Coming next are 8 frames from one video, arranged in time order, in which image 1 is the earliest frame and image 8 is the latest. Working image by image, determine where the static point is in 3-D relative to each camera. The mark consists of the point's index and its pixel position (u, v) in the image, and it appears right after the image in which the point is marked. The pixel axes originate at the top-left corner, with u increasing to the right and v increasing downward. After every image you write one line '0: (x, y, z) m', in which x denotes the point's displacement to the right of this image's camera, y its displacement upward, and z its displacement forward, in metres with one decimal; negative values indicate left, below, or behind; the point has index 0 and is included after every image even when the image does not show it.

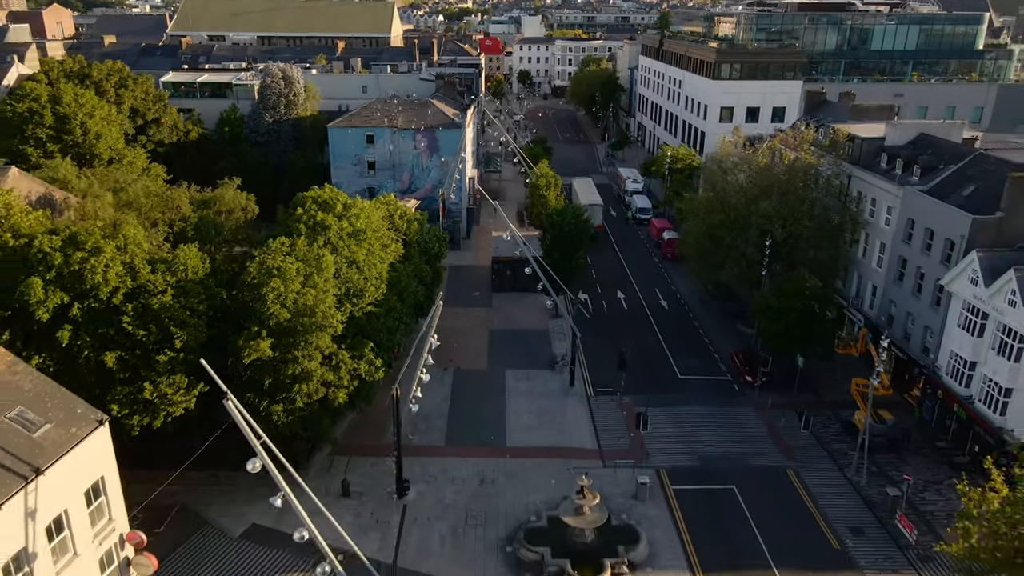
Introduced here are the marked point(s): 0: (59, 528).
0: (-11.2, -5.9, +19.7) m
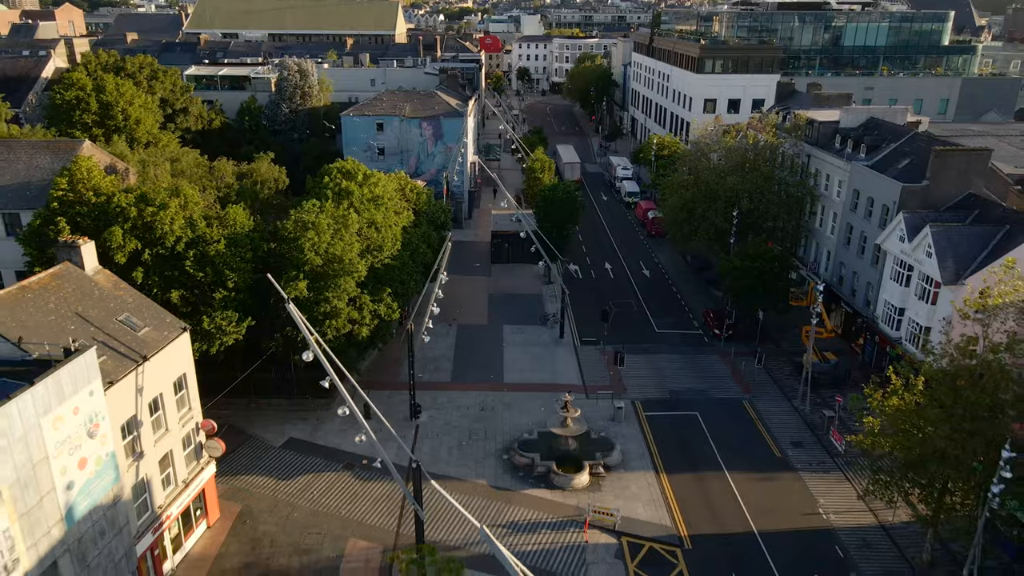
0: (-11.4, -3.8, +25.4) m
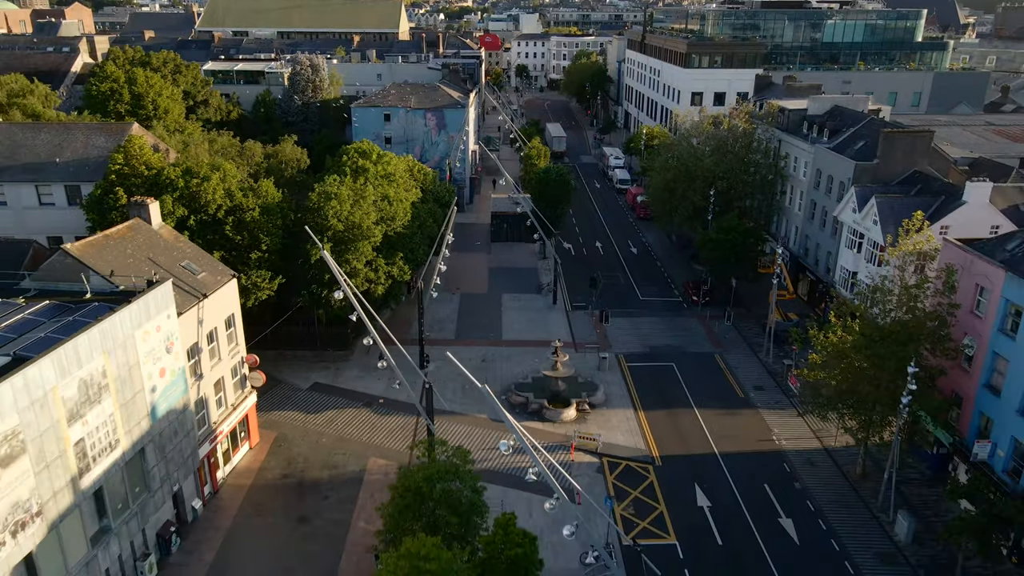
0: (-11.5, -1.9, +30.5) m
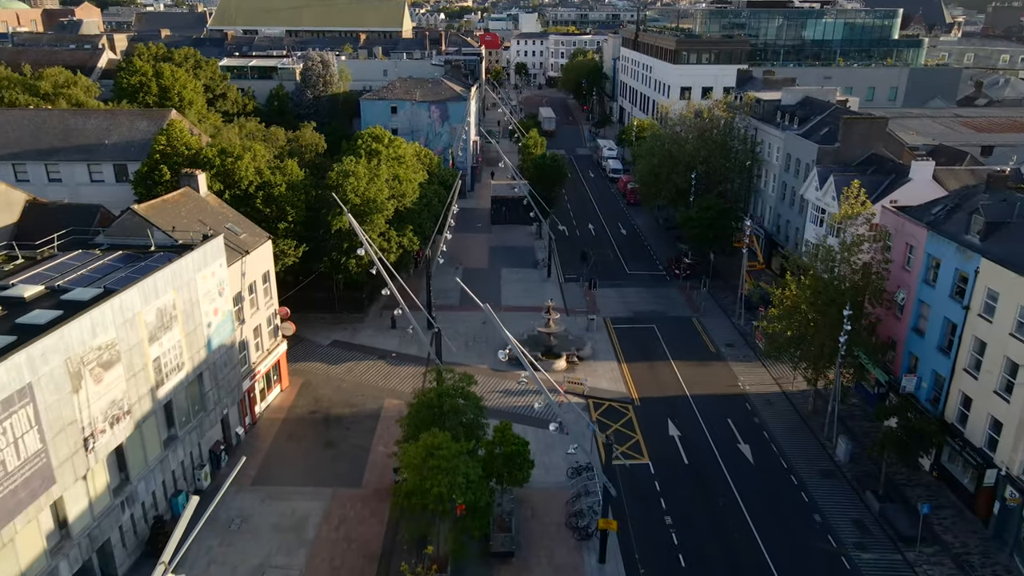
0: (-11.6, -0.1, +35.6) m
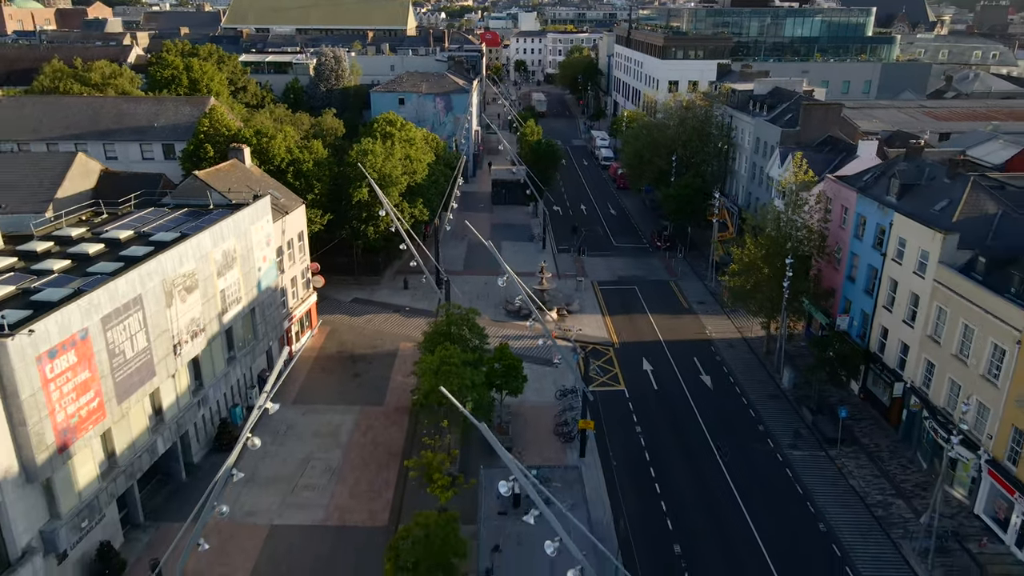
0: (-11.8, +2.3, +42.2) m
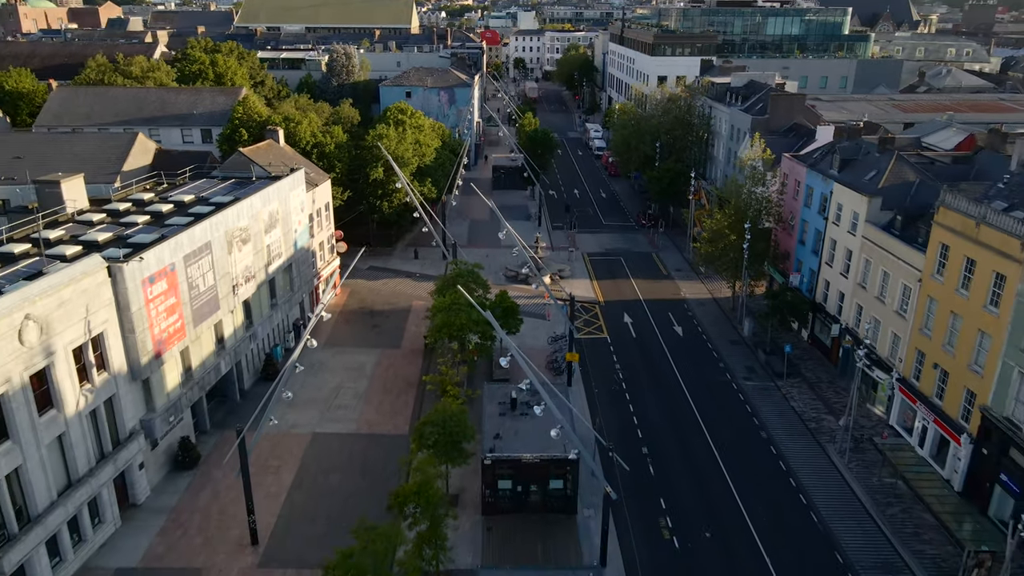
0: (-11.8, +4.5, +48.8) m
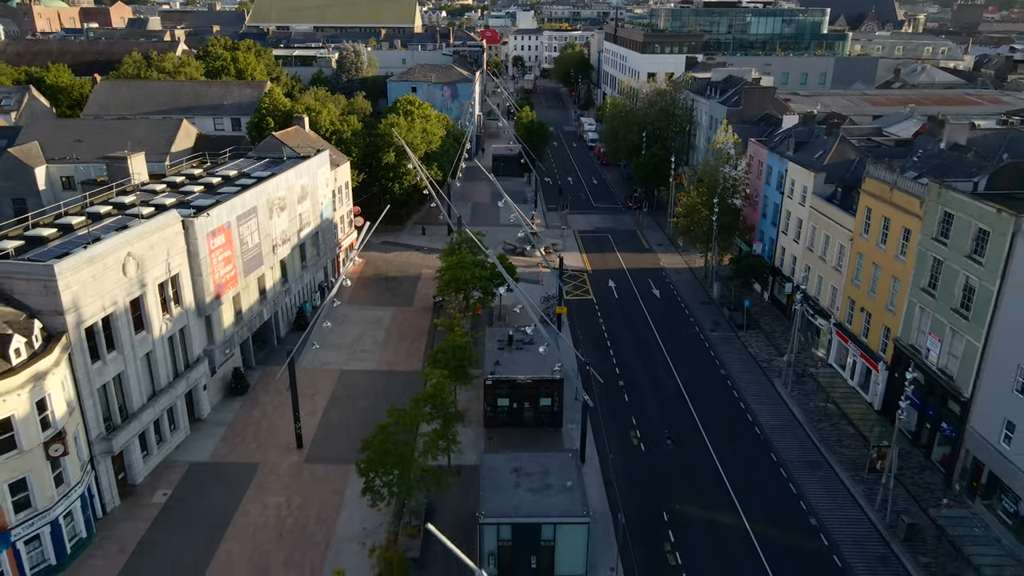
0: (-12.0, +6.8, +55.4) m
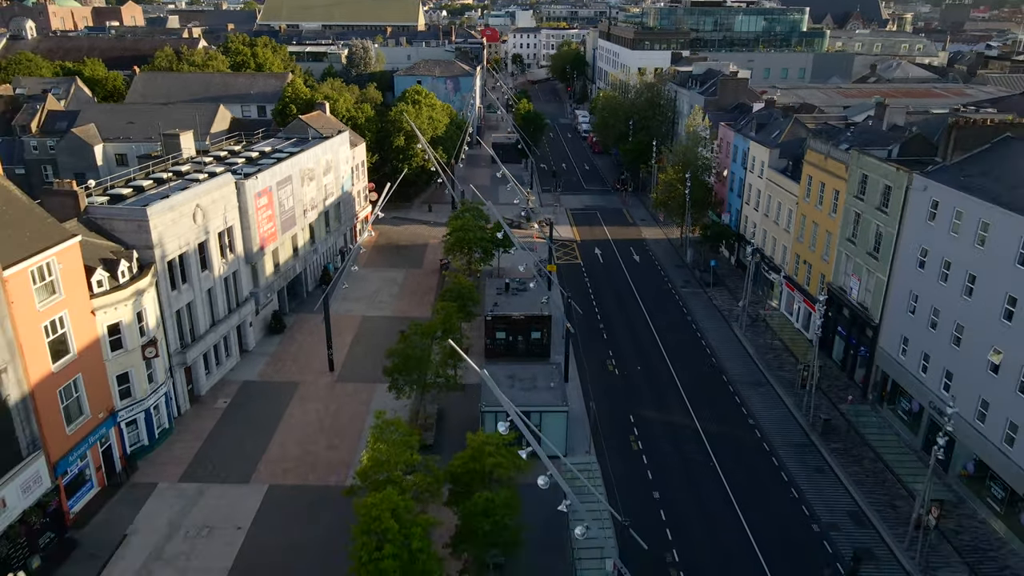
0: (-12.2, +9.4, +62.8) m
